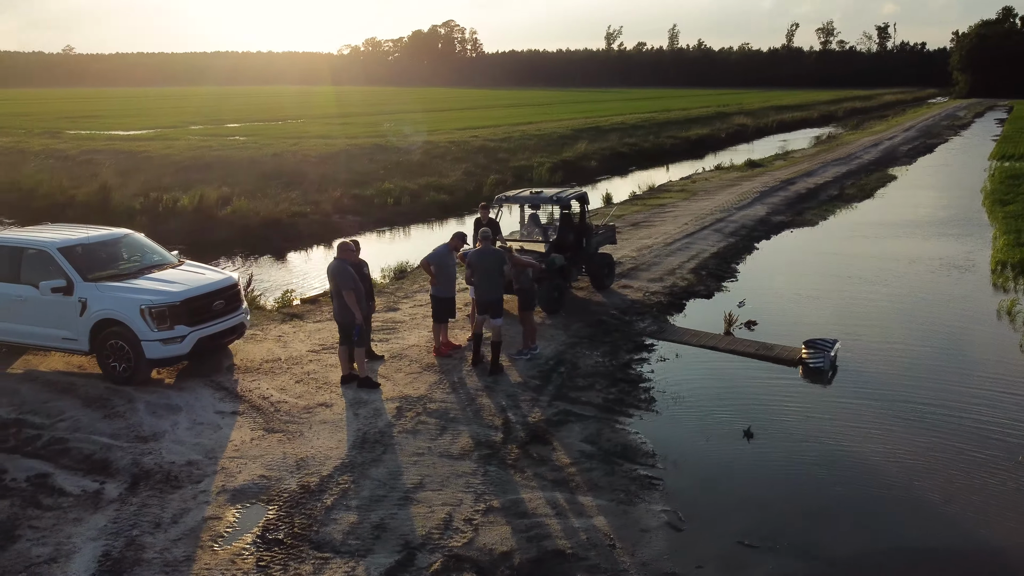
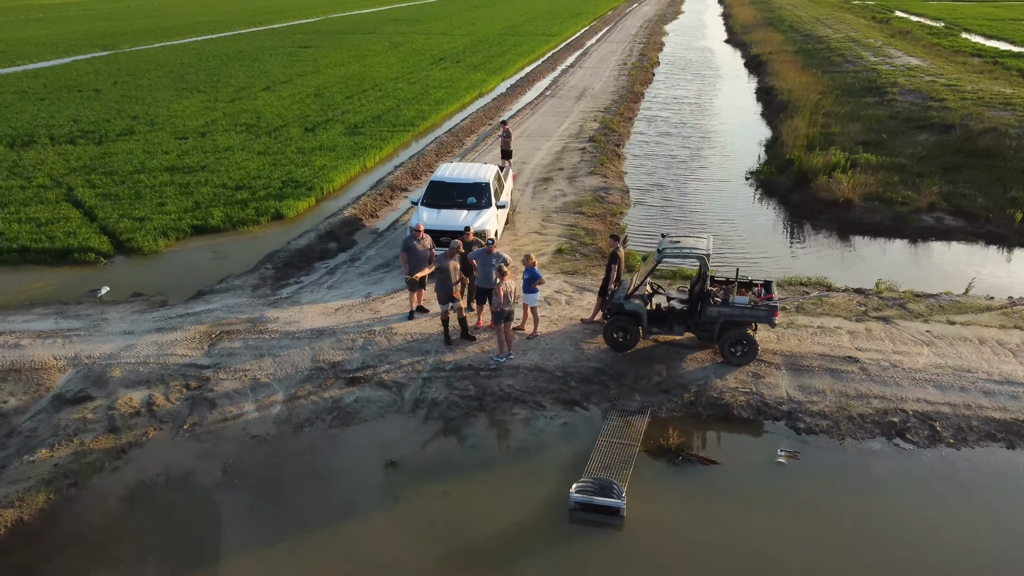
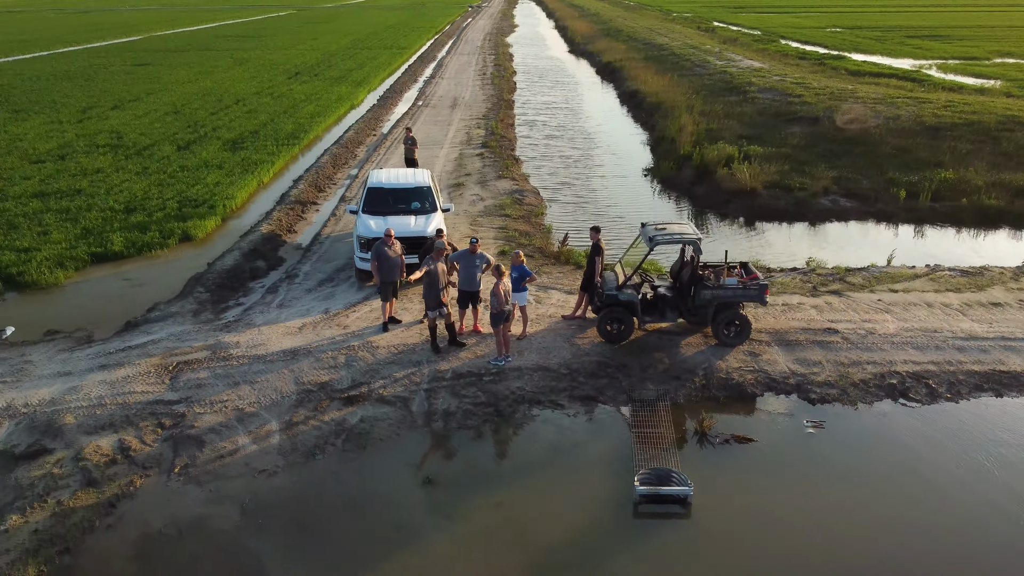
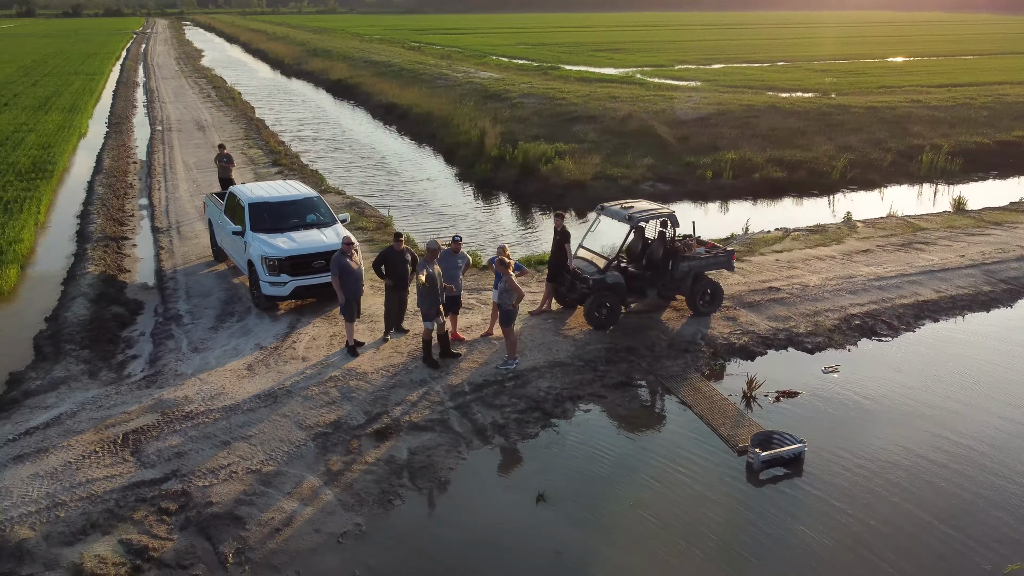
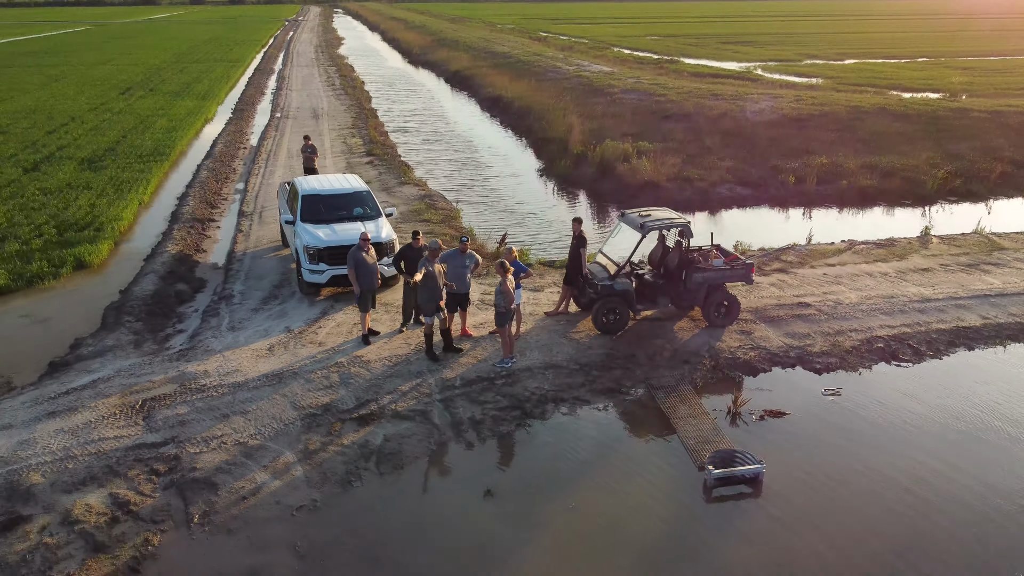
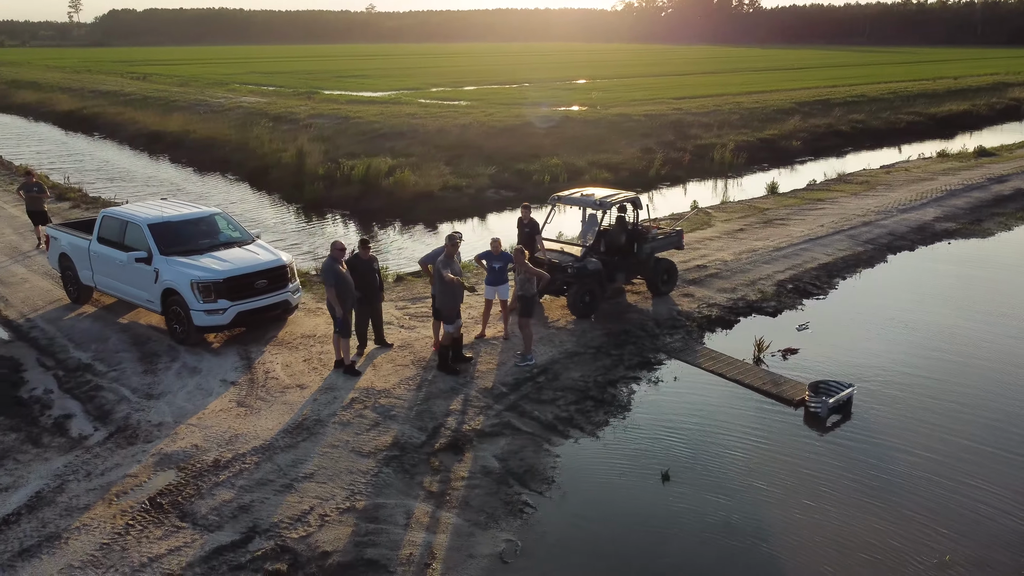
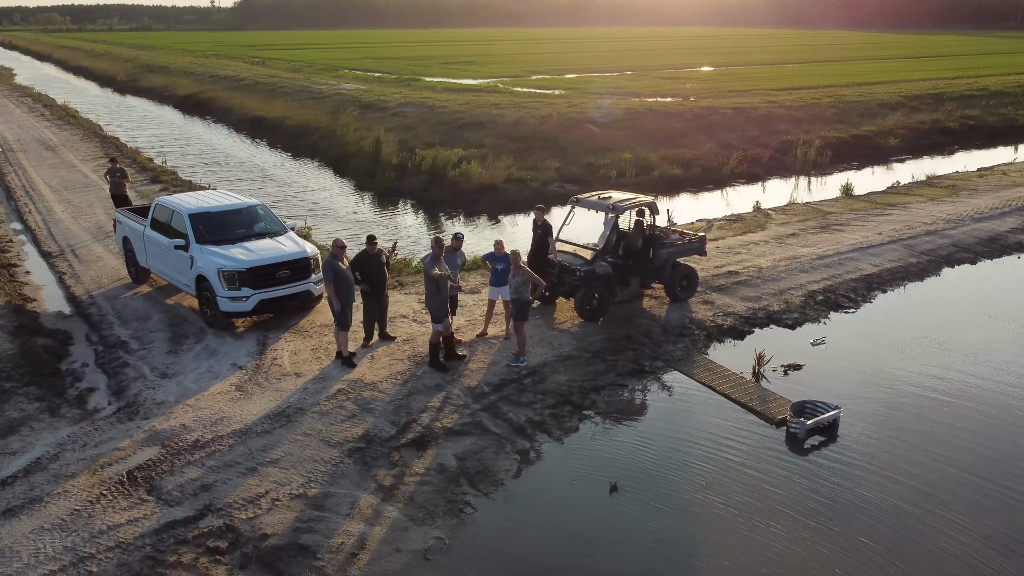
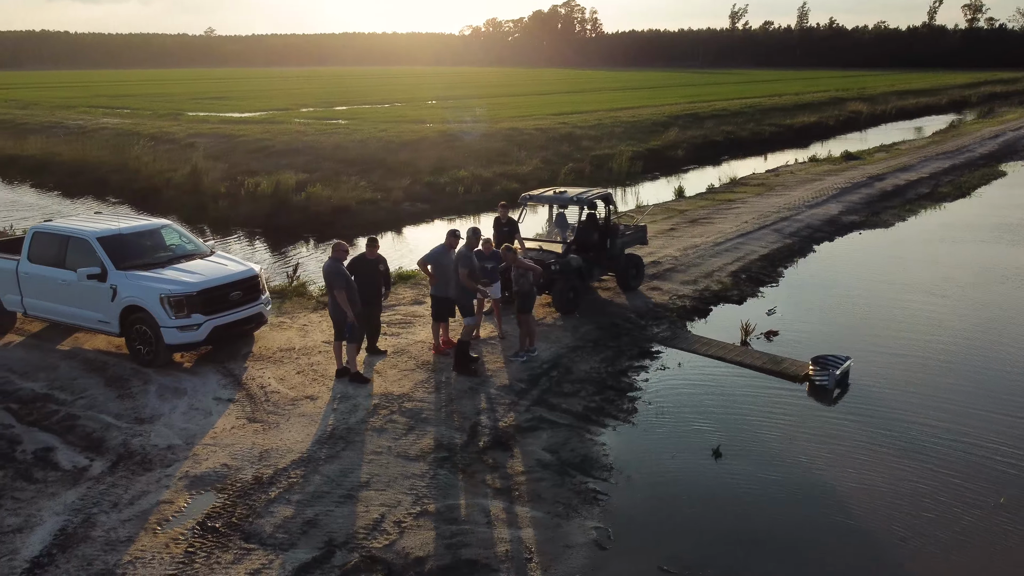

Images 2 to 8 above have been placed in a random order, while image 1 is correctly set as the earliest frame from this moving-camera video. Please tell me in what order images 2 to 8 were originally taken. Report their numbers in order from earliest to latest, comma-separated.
8, 6, 7, 4, 5, 3, 2
